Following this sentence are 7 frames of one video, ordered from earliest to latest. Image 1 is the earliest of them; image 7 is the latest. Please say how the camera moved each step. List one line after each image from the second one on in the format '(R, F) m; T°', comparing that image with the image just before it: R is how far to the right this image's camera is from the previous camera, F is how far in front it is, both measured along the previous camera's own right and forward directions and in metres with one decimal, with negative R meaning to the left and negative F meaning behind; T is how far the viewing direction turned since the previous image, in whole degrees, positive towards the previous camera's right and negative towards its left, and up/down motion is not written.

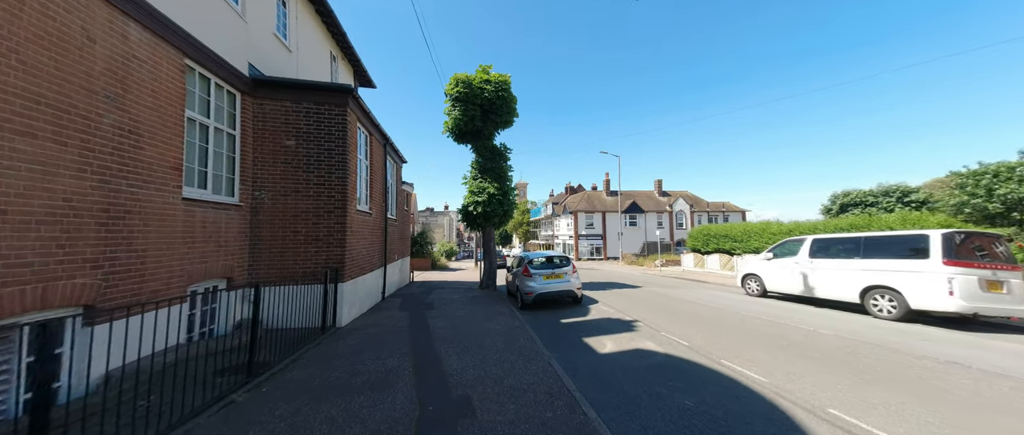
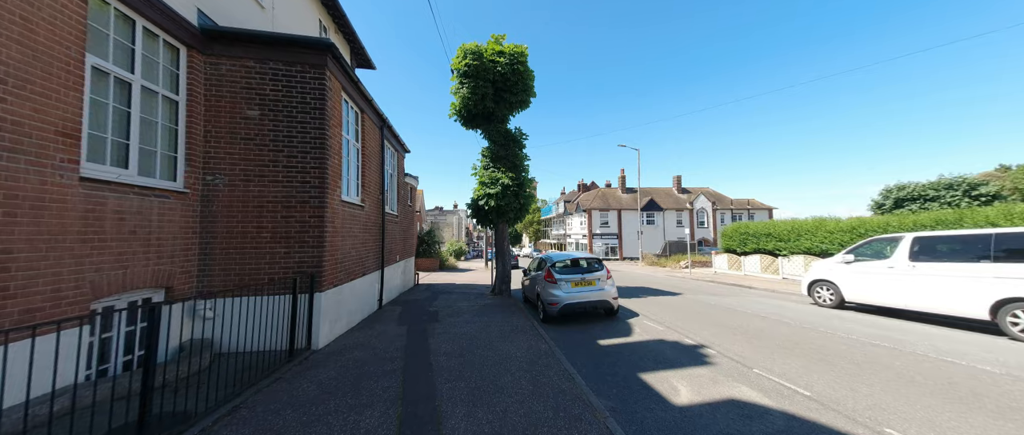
(-0.3, +1.6) m; -2°
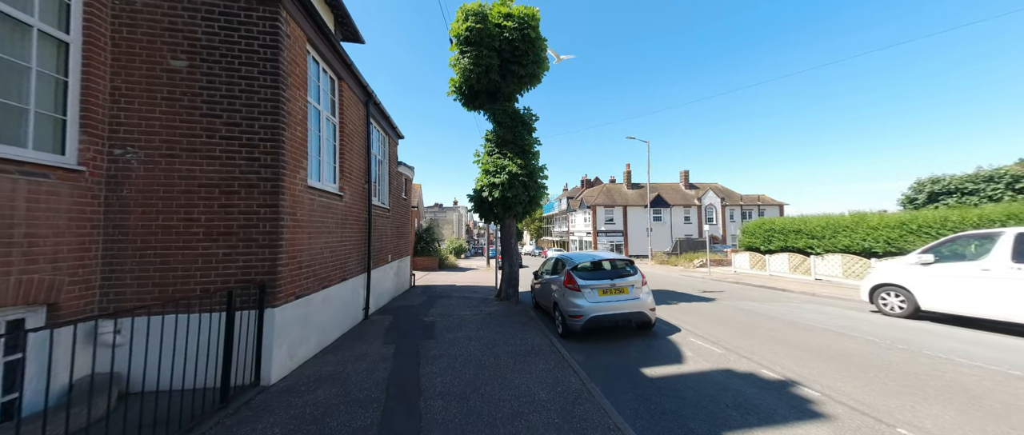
(-0.2, +1.4) m; 0°
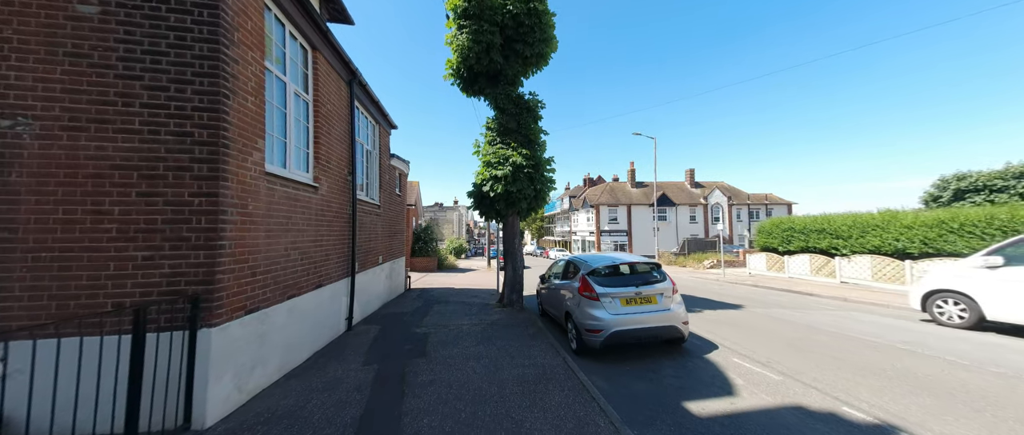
(-0.1, +0.9) m; 0°
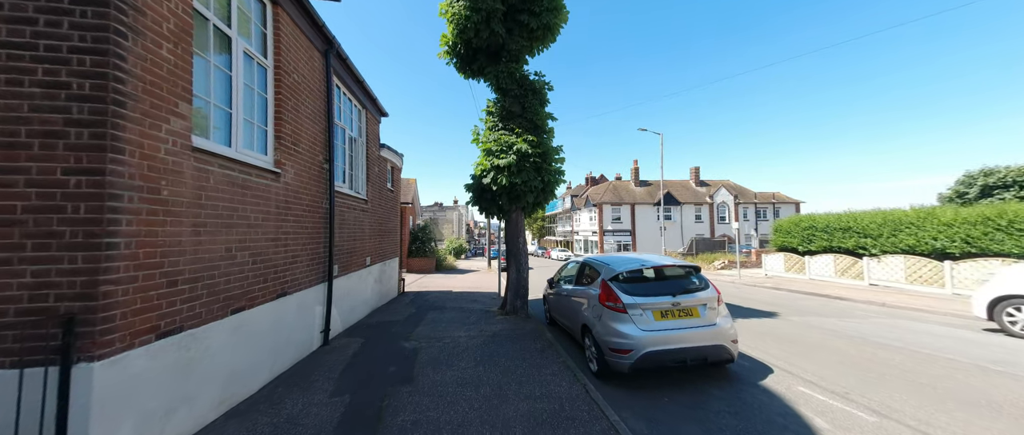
(-0.1, +0.9) m; 0°
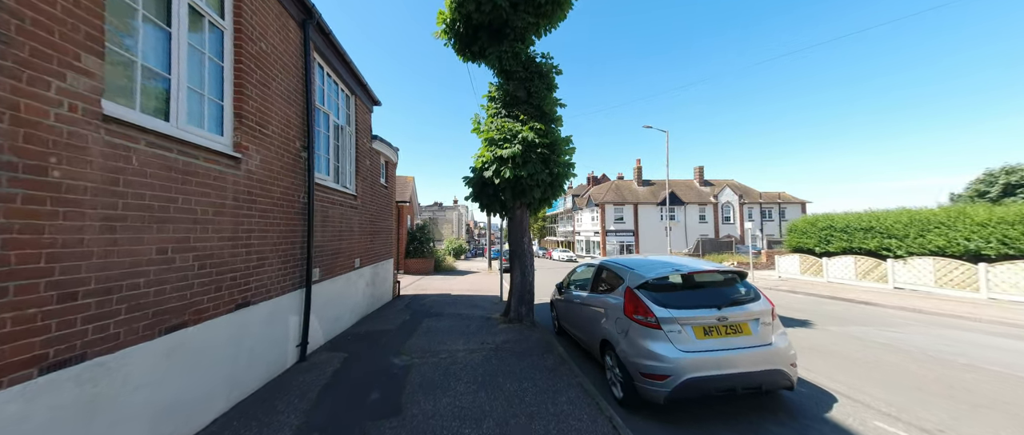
(-0.1, +0.7) m; 0°
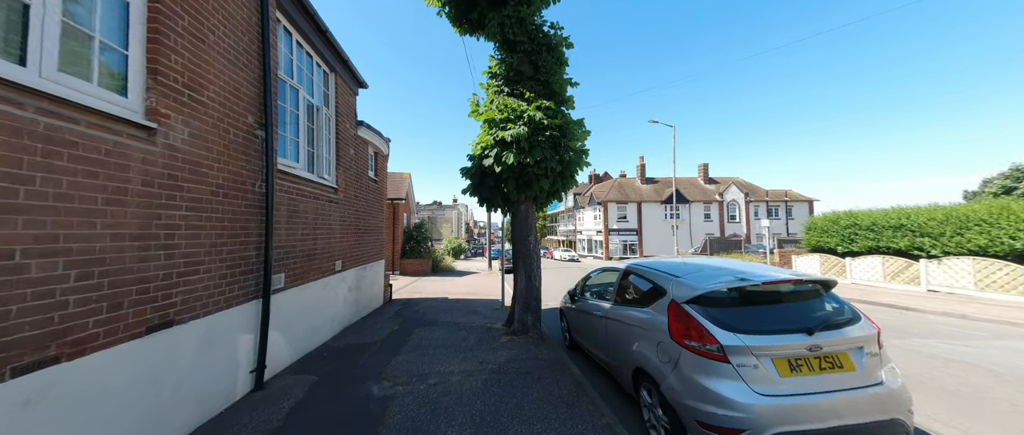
(-0.1, +0.8) m; 0°
